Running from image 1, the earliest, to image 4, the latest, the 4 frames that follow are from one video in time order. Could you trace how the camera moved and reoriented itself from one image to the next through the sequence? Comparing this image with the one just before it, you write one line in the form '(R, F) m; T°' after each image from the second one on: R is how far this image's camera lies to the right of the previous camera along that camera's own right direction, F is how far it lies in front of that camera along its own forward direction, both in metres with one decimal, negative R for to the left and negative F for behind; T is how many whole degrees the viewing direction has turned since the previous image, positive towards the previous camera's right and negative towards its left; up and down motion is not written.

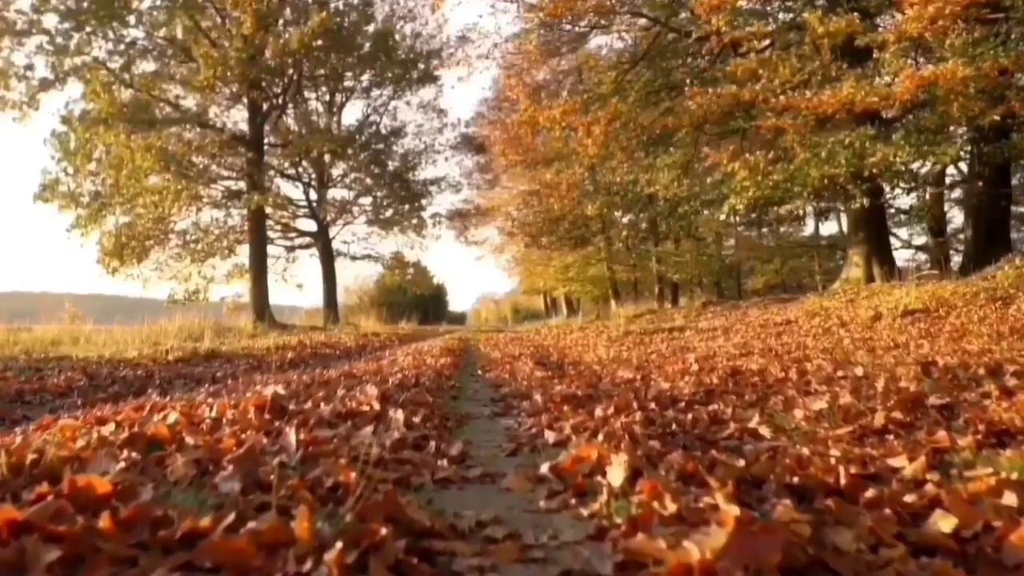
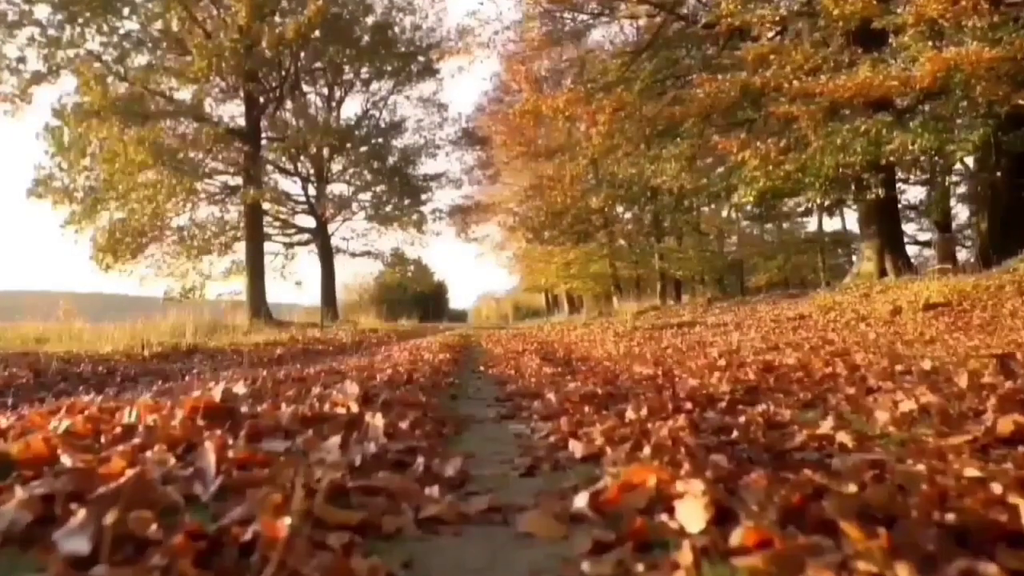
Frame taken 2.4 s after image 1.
(0.0, +0.7) m; 0°
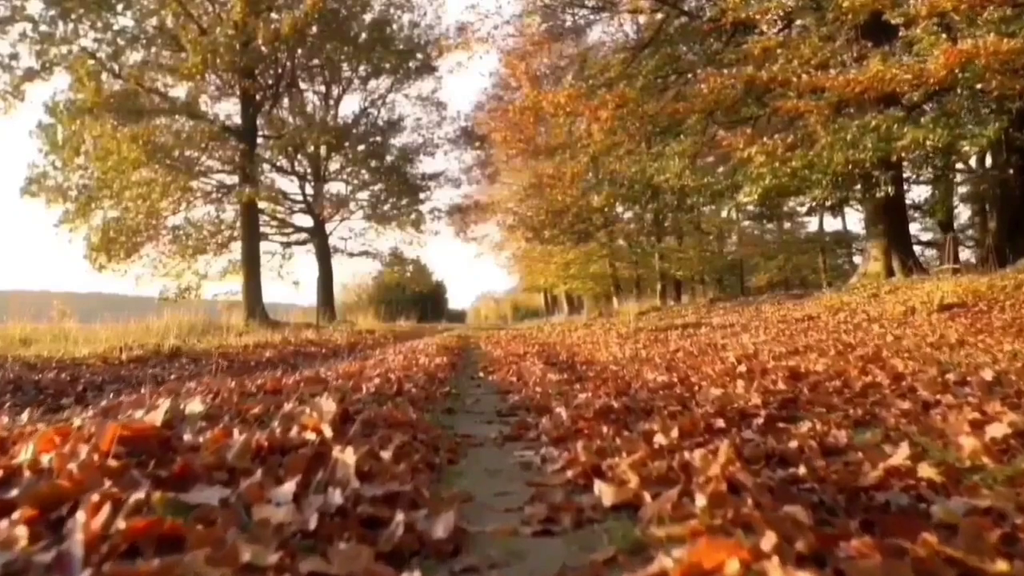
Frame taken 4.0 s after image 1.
(0.0, +0.5) m; 0°
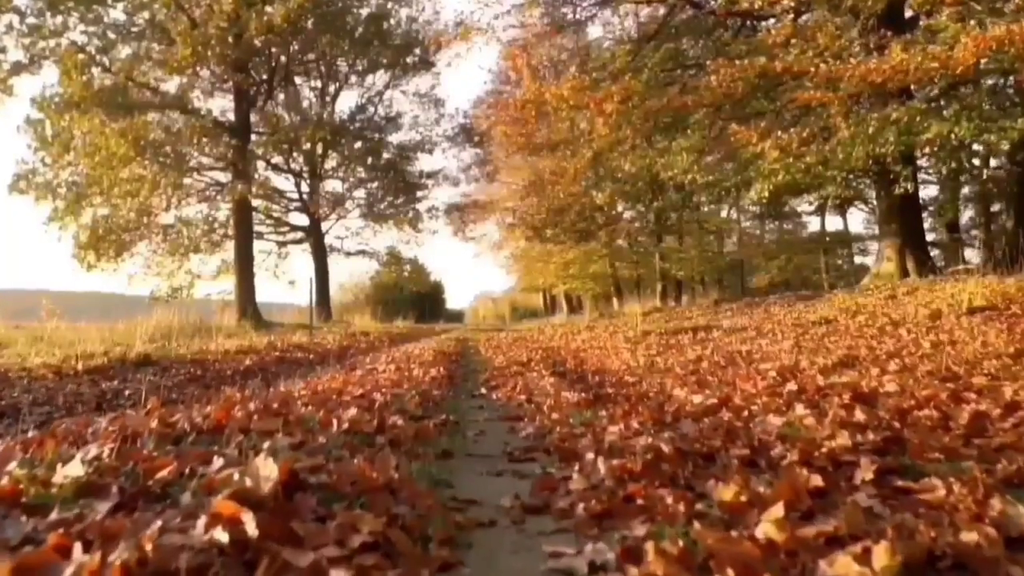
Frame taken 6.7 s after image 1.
(-0.1, +0.9) m; 0°
